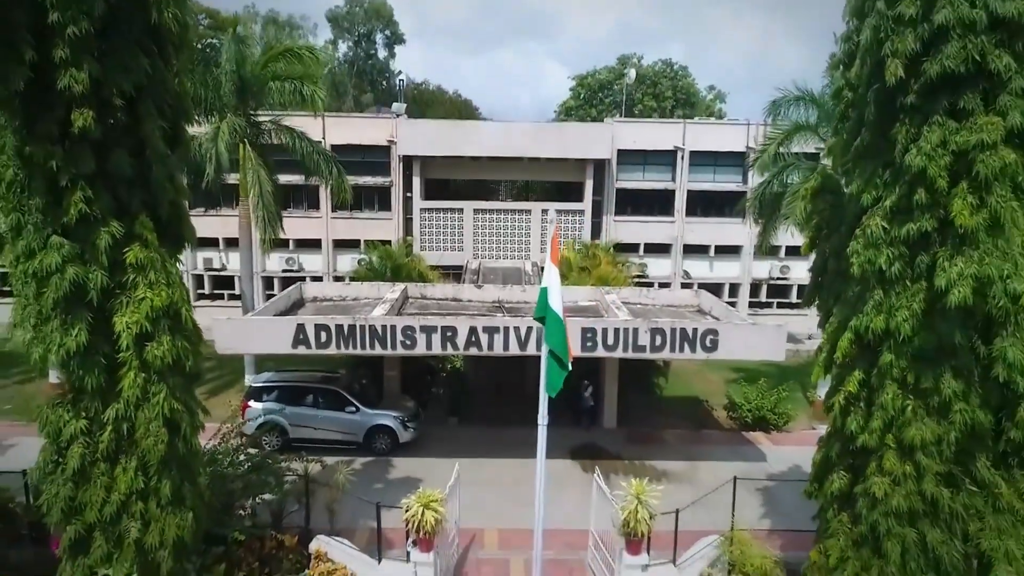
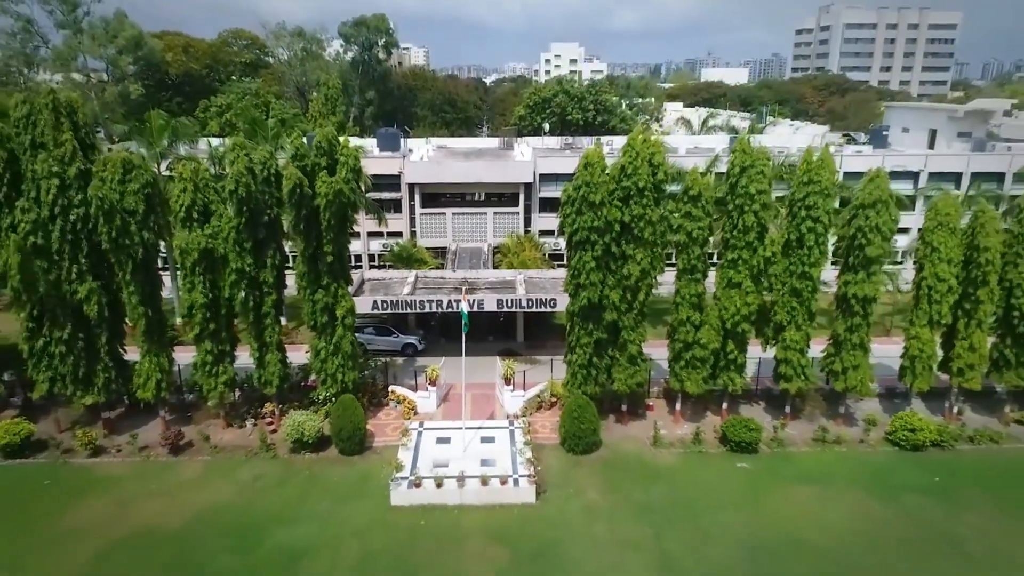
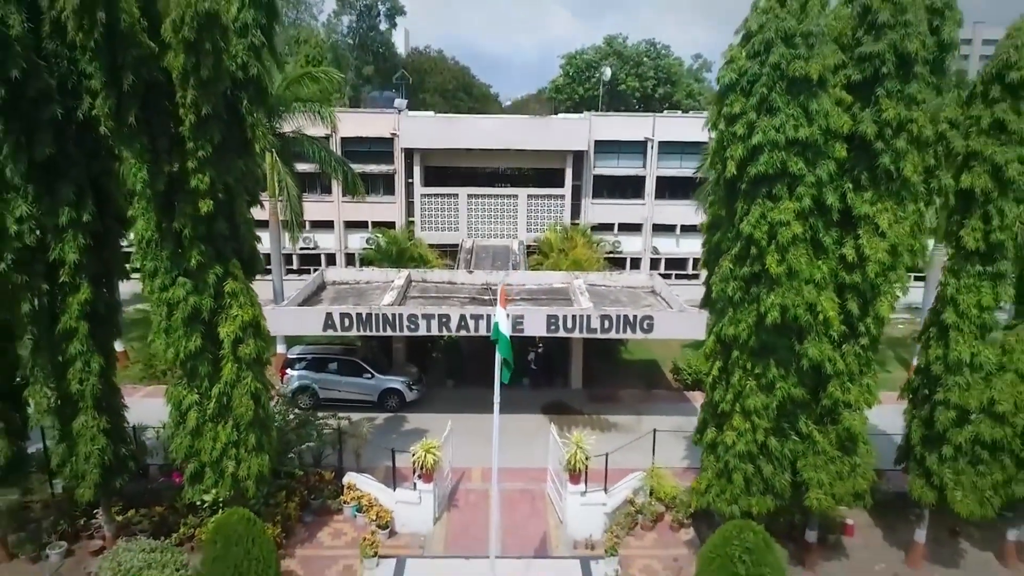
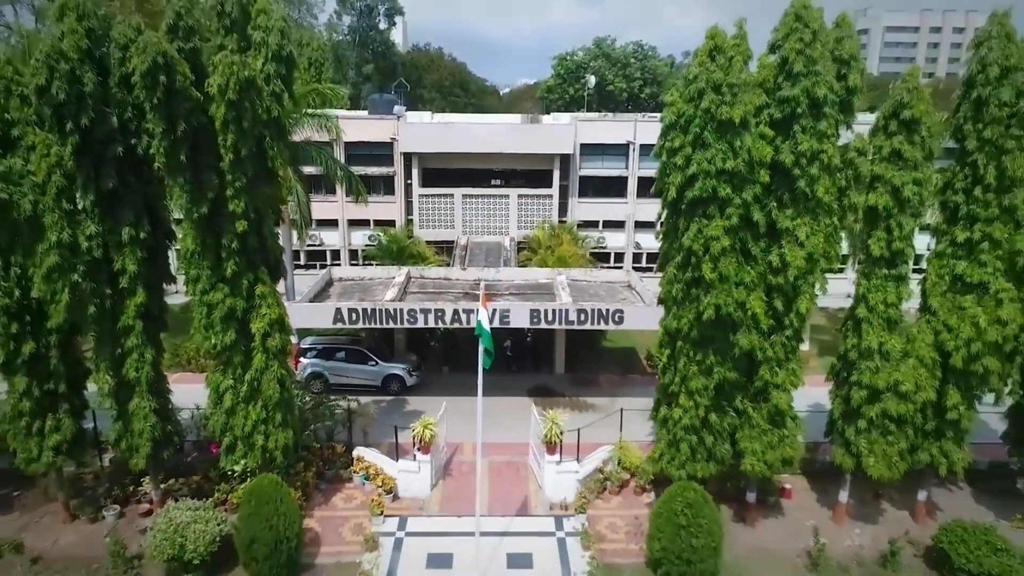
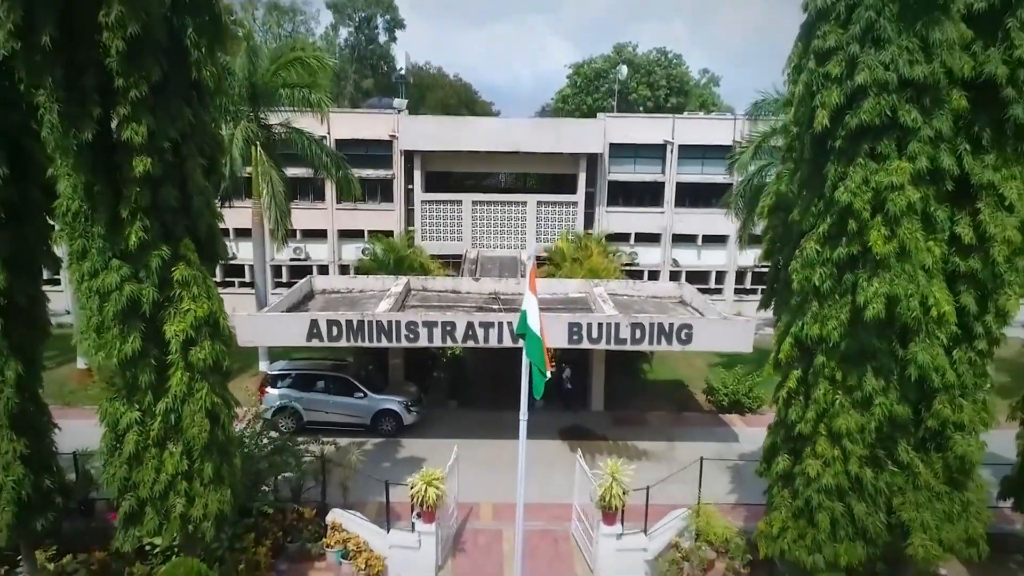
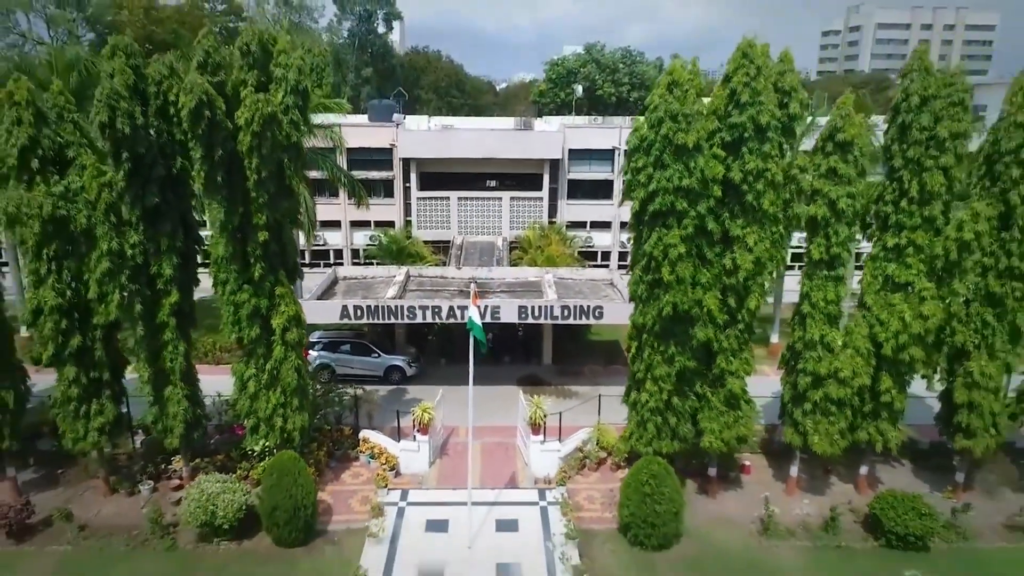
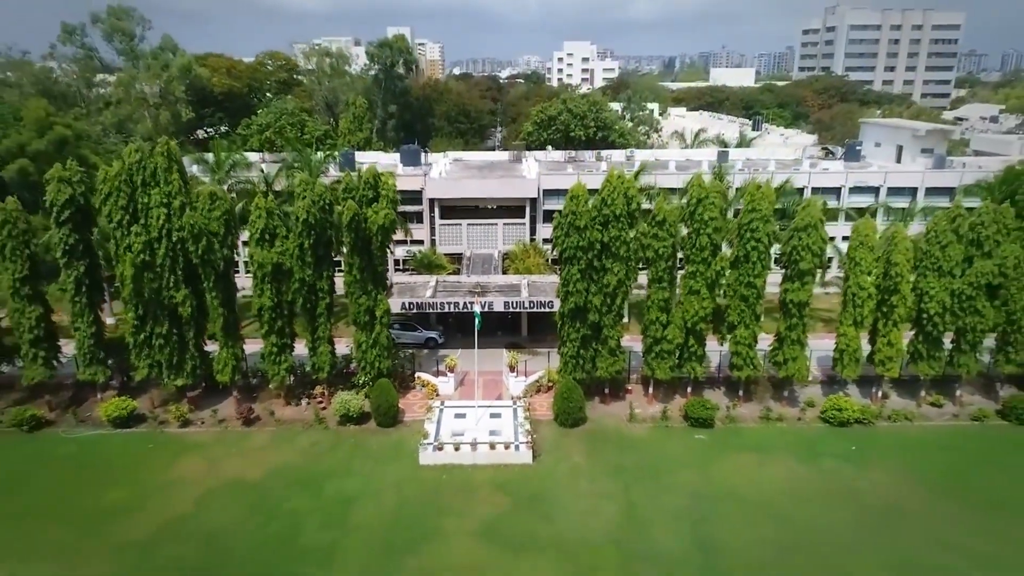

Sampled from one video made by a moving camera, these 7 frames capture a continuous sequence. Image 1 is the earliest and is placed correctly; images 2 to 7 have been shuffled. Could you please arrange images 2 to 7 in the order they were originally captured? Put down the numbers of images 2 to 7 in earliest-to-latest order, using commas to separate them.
5, 3, 4, 6, 2, 7
